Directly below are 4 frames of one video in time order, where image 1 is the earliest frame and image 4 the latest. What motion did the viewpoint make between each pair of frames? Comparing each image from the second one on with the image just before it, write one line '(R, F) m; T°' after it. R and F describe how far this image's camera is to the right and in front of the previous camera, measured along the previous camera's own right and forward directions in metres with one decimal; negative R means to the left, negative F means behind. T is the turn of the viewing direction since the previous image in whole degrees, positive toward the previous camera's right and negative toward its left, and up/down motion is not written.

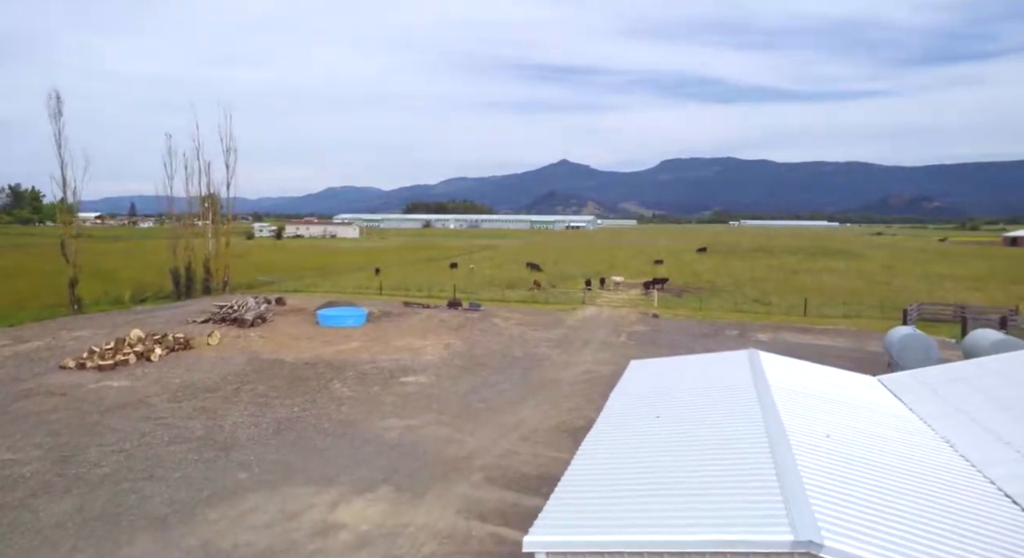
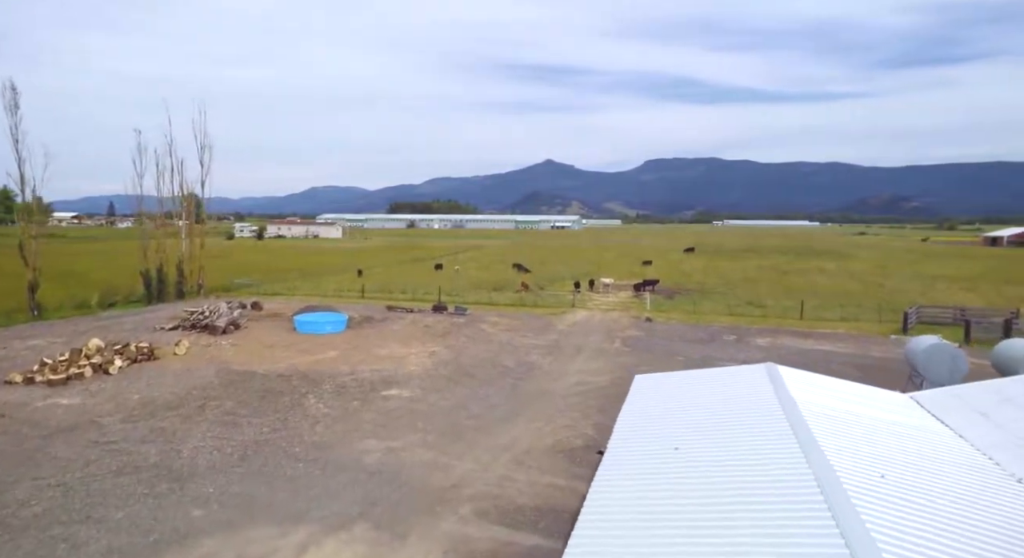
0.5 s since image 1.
(-0.1, +1.3) m; +1°
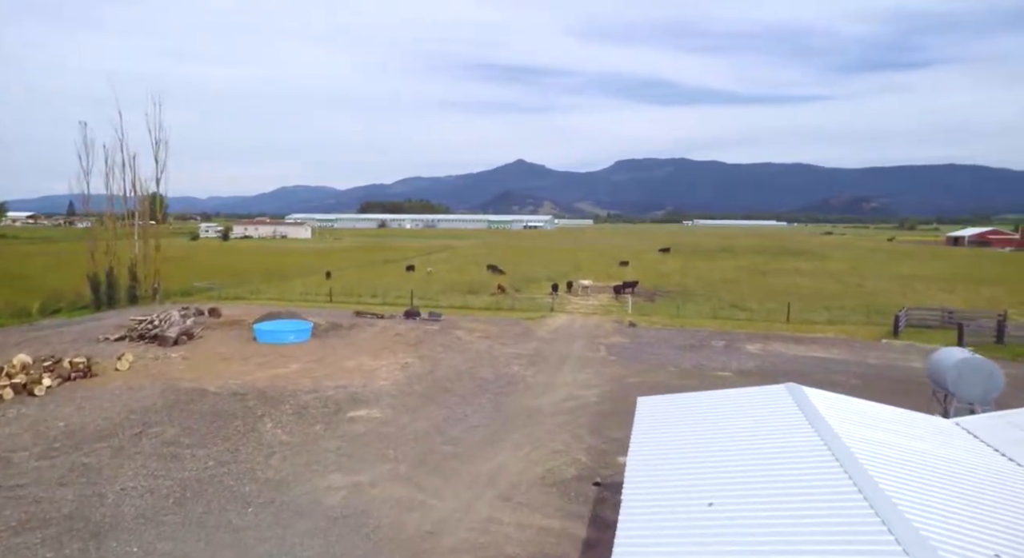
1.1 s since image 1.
(-0.2, +1.6) m; +3°
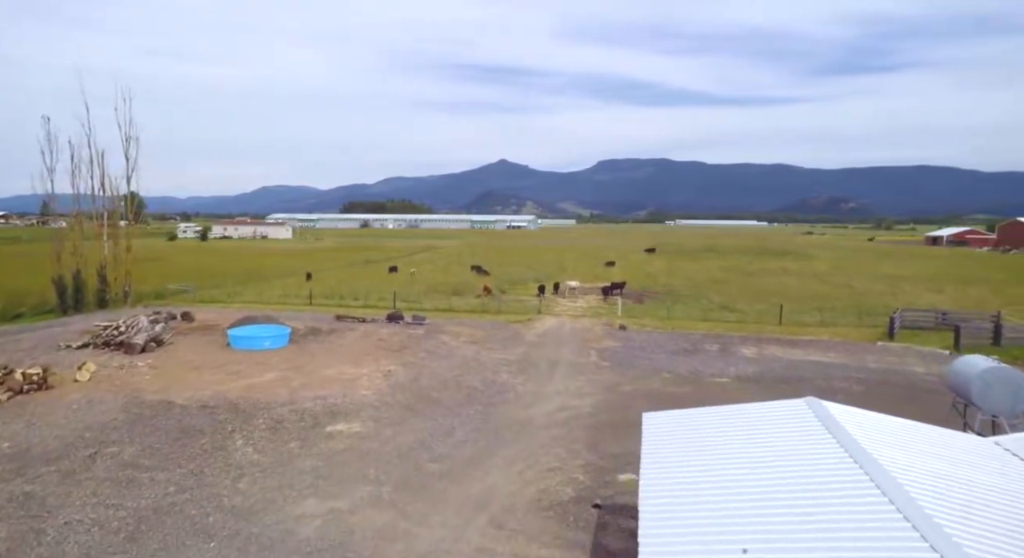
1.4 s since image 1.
(-0.2, +1.0) m; +2°
